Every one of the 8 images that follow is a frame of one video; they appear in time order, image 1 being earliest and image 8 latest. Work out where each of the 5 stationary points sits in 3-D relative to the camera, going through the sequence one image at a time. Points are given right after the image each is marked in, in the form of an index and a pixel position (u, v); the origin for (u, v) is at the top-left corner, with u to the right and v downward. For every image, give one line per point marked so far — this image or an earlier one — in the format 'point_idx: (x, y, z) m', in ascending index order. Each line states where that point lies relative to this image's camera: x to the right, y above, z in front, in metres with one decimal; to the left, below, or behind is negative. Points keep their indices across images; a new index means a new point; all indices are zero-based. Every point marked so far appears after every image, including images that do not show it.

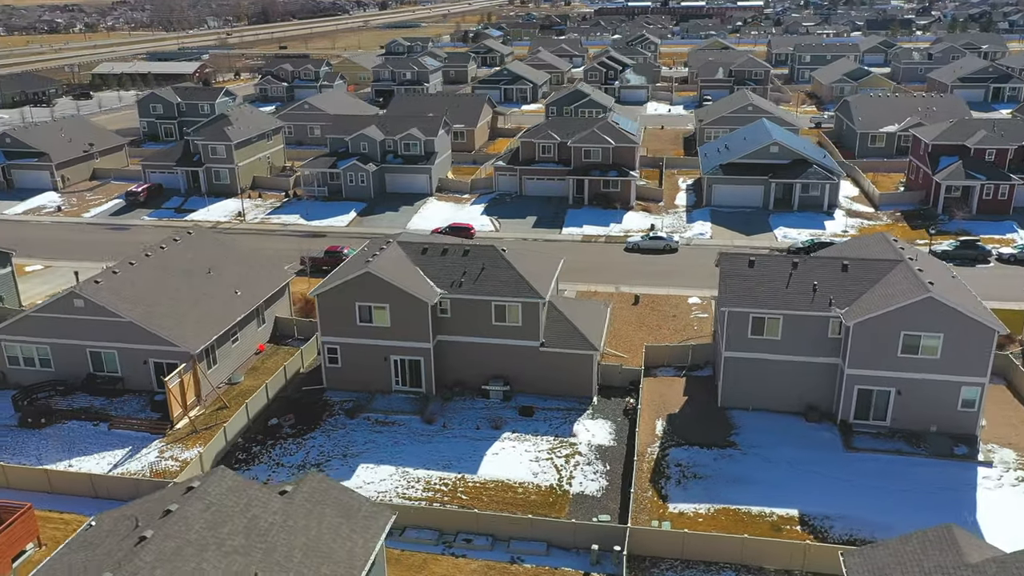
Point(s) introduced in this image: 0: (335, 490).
0: (-3.8, -4.2, +16.4) m
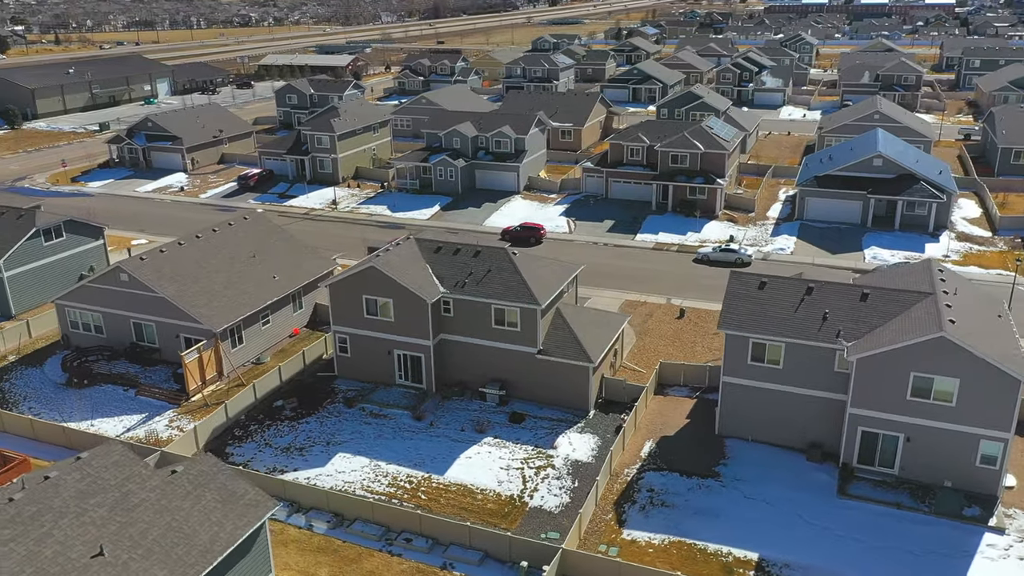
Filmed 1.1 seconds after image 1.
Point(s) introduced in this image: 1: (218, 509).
0: (-6.2, -4.0, +17.1) m
1: (-5.9, -4.5, +16.3) m
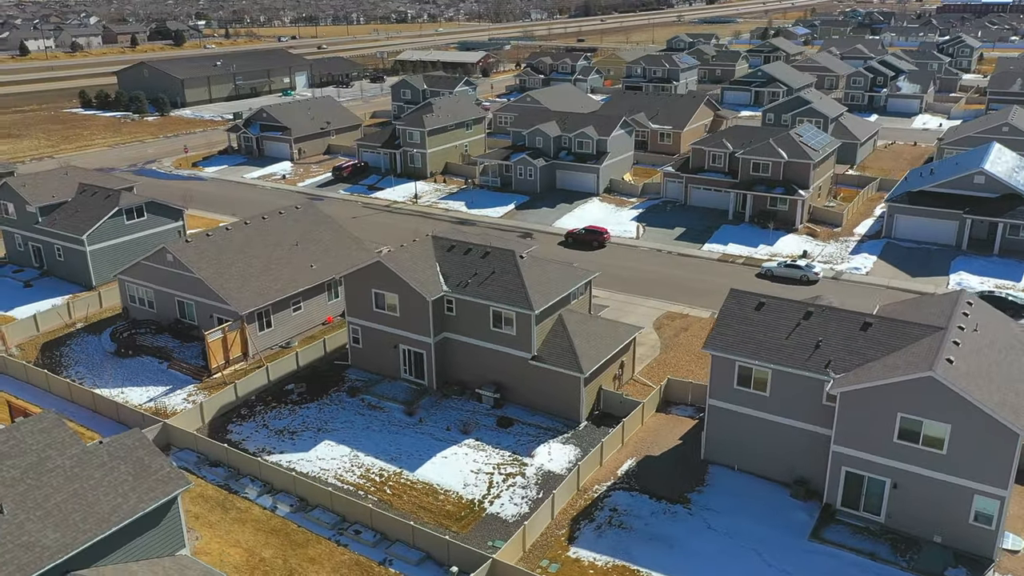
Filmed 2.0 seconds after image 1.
0: (-8.4, -3.7, +18.1) m
1: (-8.2, -4.2, +17.3) m
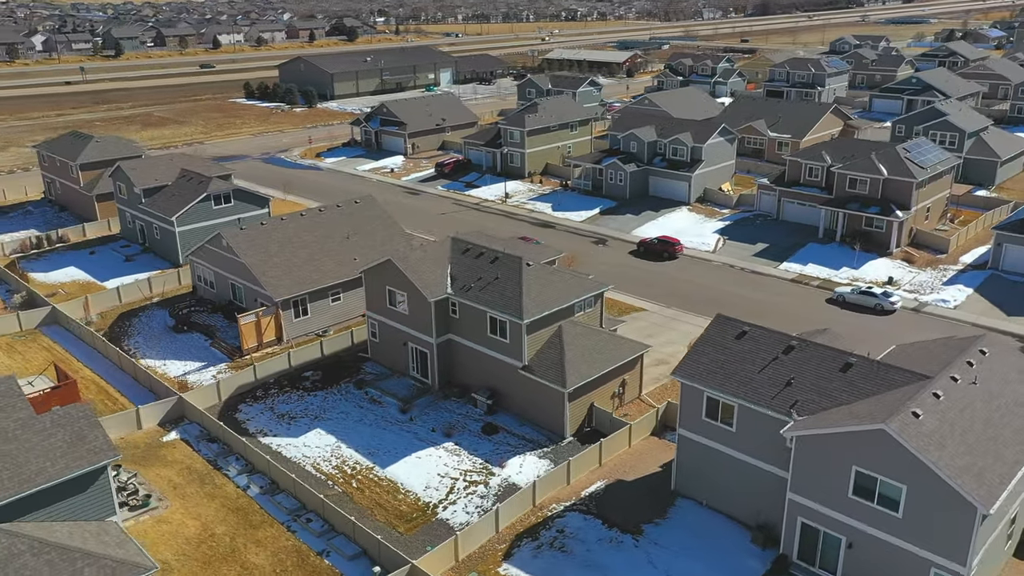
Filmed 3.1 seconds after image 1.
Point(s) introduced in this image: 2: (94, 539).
0: (-10.5, -3.3, +19.8) m
1: (-10.6, -3.8, +18.9) m
2: (-9.4, -5.7, +18.4) m
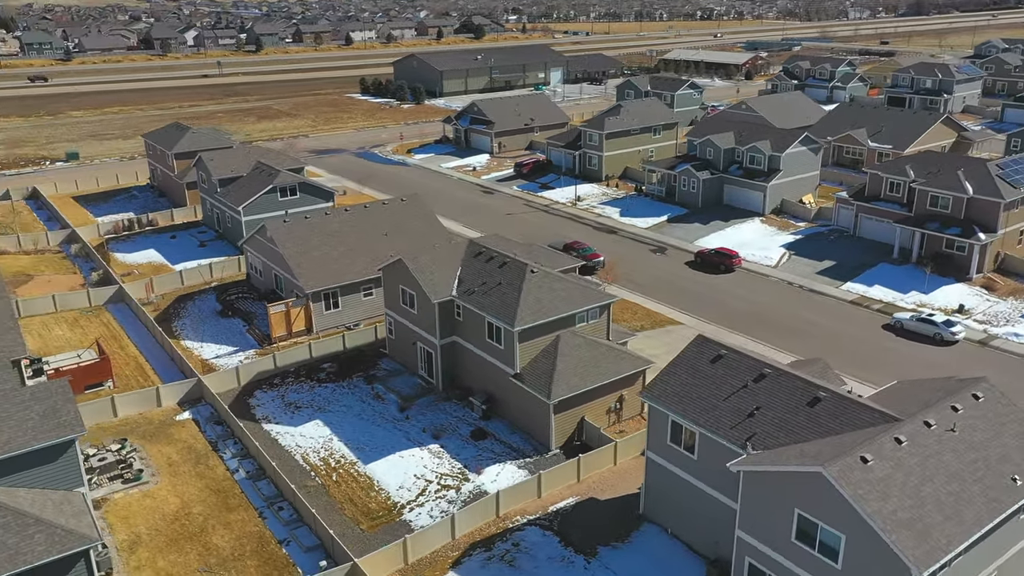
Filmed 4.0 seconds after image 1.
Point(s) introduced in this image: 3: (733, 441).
0: (-11.9, -2.9, +21.2) m
1: (-12.1, -3.4, +20.4) m
2: (-11.2, -5.4, +19.8) m
3: (+5.4, -3.7, +19.5) m
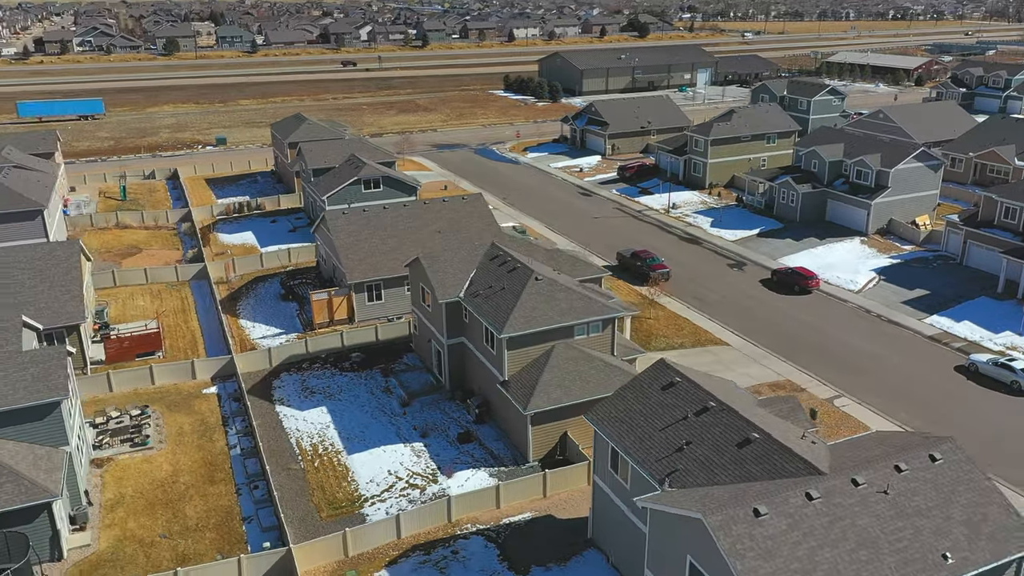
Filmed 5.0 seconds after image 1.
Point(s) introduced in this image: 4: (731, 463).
0: (-13.2, -2.2, +23.5) m
1: (-13.6, -2.6, +22.7) m
2: (-13.0, -4.7, +21.9) m
3: (+3.2, -4.2, +18.4) m
4: (+4.8, -3.8, +17.7) m
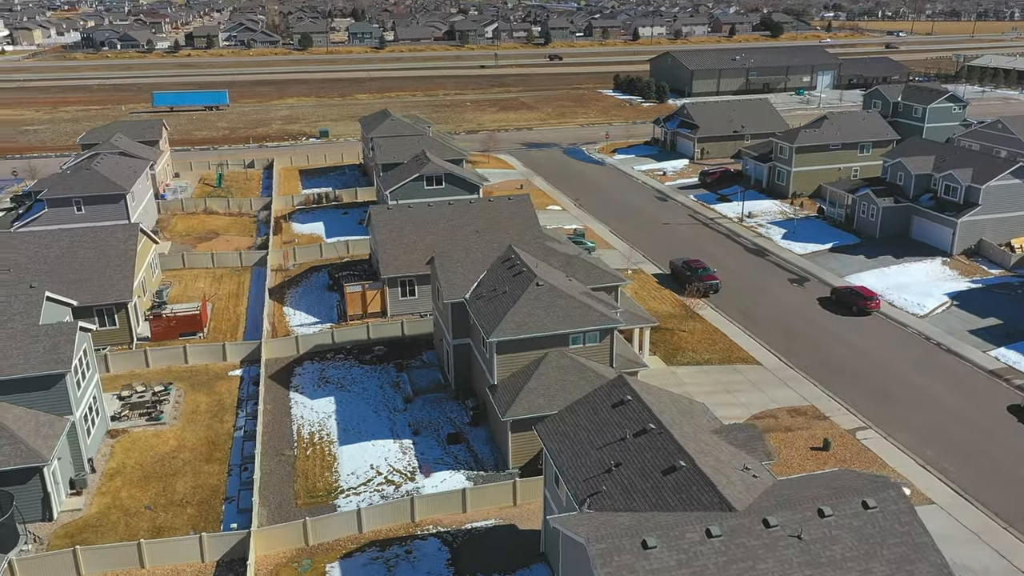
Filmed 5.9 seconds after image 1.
0: (-13.9, -1.6, +25.3) m
1: (-14.4, -2.0, +24.7) m
2: (-14.0, -4.1, +23.8) m
3: (+1.5, -4.5, +17.9) m
4: (+2.9, -4.2, +16.9) m
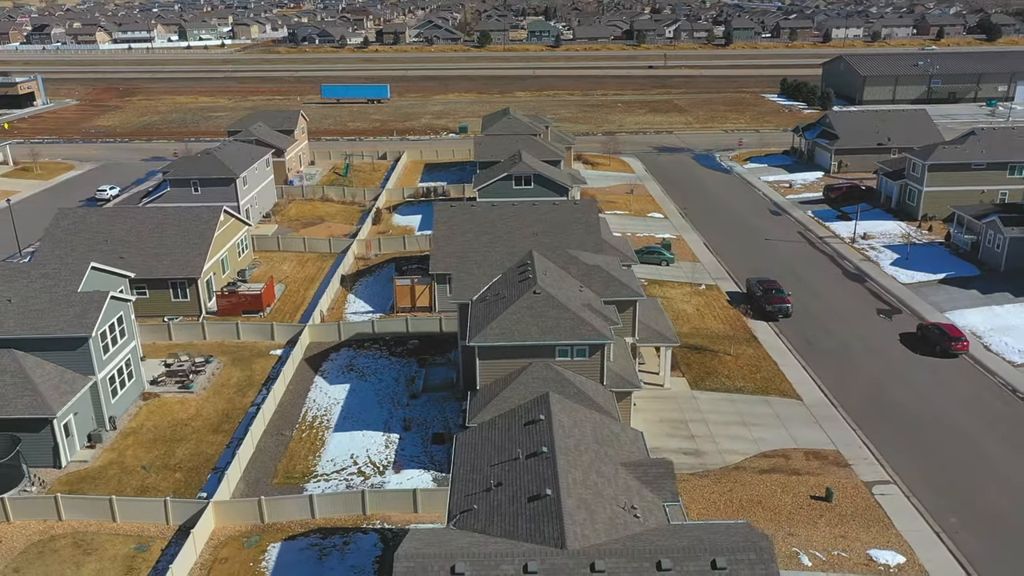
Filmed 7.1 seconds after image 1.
0: (-14.3, -0.6, +28.1) m
1: (-15.0, -1.0, +27.6) m
2: (-15.0, -3.1, +26.7) m
3: (-1.2, -4.8, +17.5) m
4: (0.0, -4.6, +16.3) m
